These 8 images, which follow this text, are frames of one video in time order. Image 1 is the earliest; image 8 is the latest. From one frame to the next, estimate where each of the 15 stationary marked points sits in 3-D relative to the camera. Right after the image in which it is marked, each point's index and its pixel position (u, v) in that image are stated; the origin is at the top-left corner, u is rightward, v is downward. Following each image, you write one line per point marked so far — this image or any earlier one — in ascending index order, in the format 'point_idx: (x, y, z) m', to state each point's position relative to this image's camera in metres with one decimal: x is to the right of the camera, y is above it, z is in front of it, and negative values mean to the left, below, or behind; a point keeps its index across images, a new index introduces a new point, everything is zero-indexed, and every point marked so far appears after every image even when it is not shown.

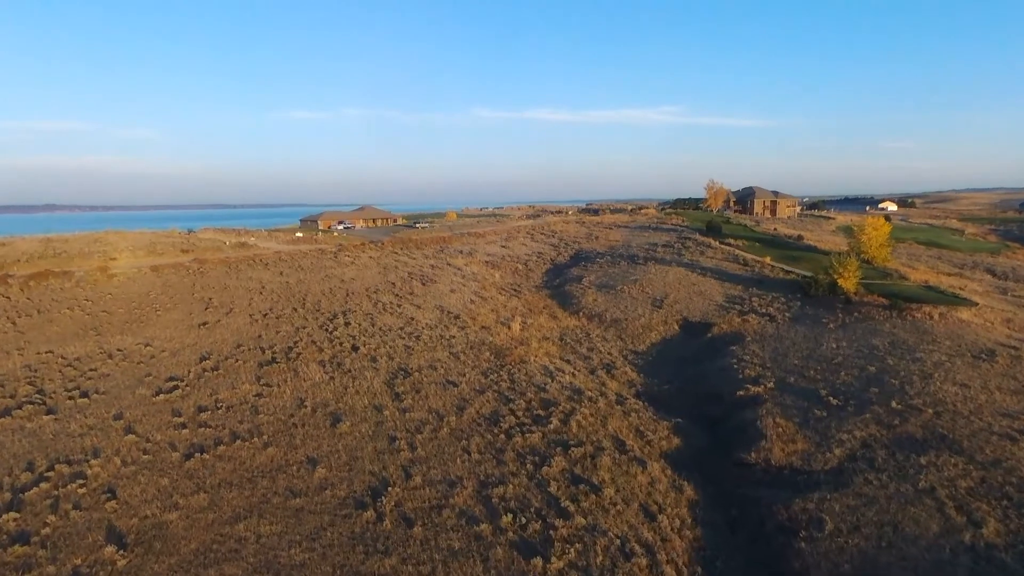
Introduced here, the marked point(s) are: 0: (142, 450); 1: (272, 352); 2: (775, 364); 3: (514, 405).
0: (-7.0, -3.1, +11.9) m
1: (-6.9, -1.9, +18.0) m
2: (+7.6, -2.2, +18.3) m
3: (0.0, -2.8, +15.2) m
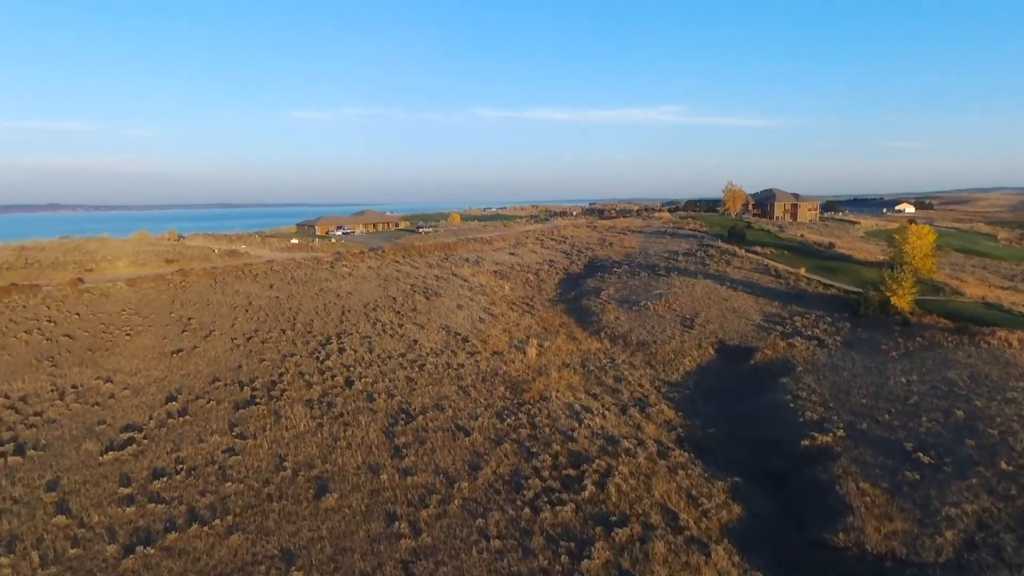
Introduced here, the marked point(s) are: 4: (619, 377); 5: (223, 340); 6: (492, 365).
0: (-6.5, -3.7, +9.3) m
1: (-6.4, -2.5, +15.5) m
2: (+8.1, -2.9, +15.7) m
3: (+0.5, -3.5, +12.6) m
4: (+3.2, -2.7, +19.1) m
5: (-8.9, -1.6, +19.4) m
6: (-0.6, -2.3, +18.8) m
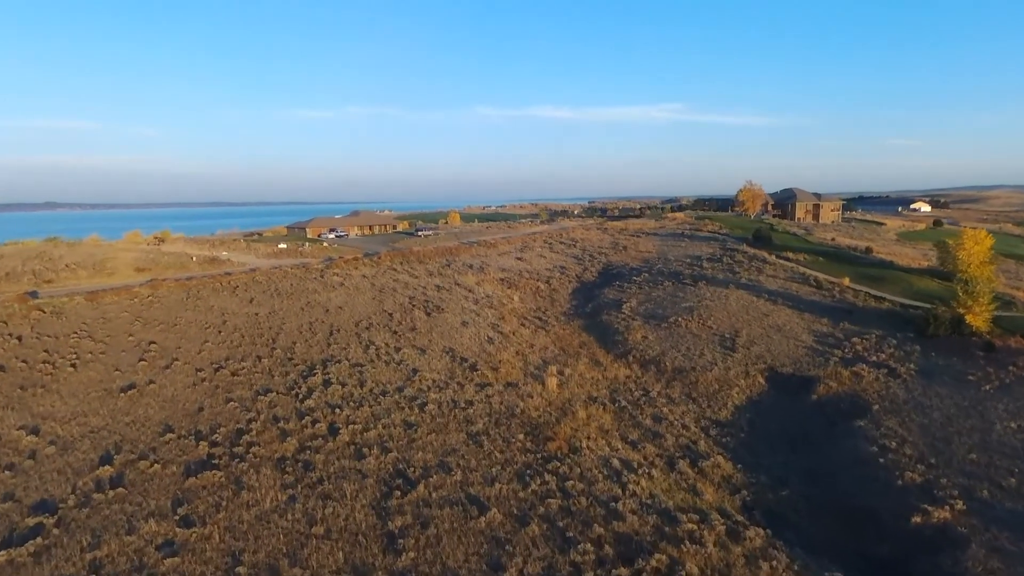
0: (-6.0, -4.3, +6.2) m
1: (-5.9, -3.1, +12.4) m
2: (+8.6, -3.4, +12.6) m
3: (+1.0, -4.0, +9.6) m
4: (+3.7, -3.3, +16.0) m
5: (-8.4, -2.2, +16.3) m
6: (-0.1, -2.8, +15.7) m
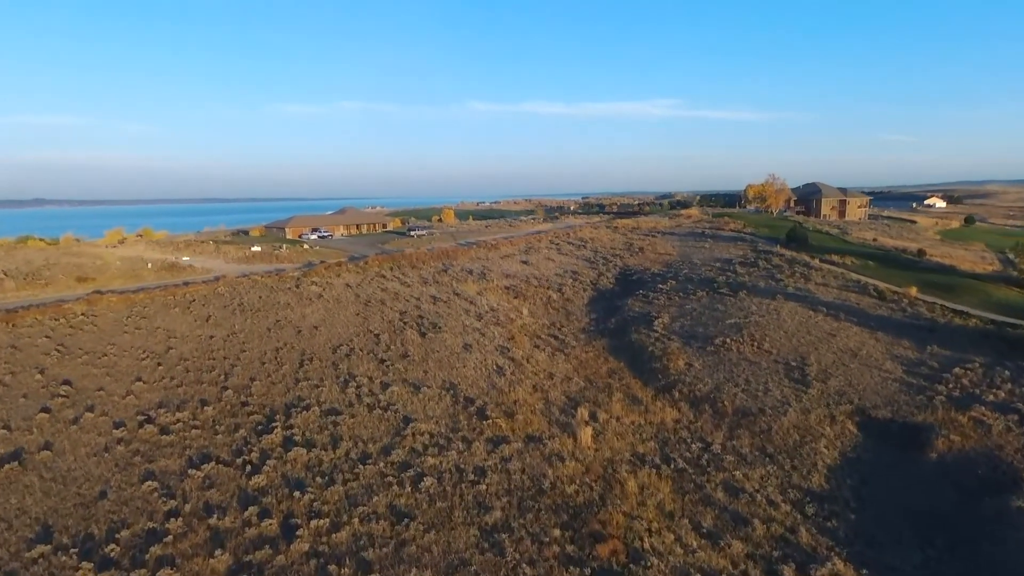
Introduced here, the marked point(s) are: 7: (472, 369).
0: (-5.4, -4.9, +2.1) m
1: (-5.4, -3.6, +8.2) m
2: (+9.1, -3.9, +8.6) m
3: (+1.5, -4.6, +5.5) m
4: (+4.1, -3.8, +12.0) m
5: (-8.0, -2.7, +12.2) m
6: (+0.3, -3.4, +11.7) m
7: (-1.1, -2.2, +17.0) m
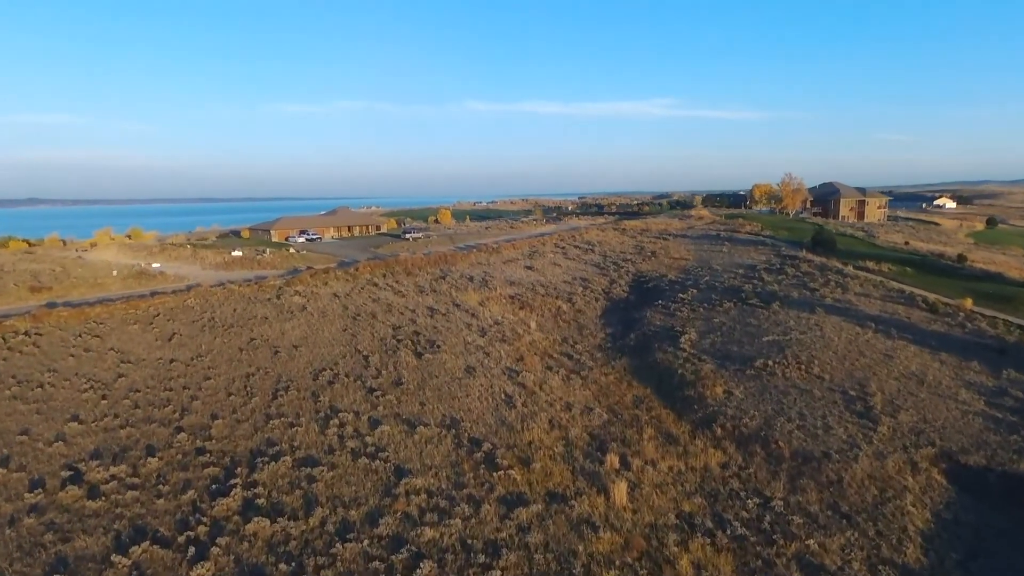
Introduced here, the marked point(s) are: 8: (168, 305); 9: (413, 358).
0: (-5.1, -5.3, -0.4) m
1: (-5.1, -4.0, +5.7) m
2: (+9.4, -4.3, +6.2) m
3: (+1.9, -5.0, +3.0) m
4: (+4.4, -4.1, +9.5) m
5: (-7.7, -3.1, +9.6) m
6: (+0.6, -3.7, +9.2) m
7: (-0.8, -2.6, +14.5) m
8: (-10.8, -0.6, +19.9) m
9: (-2.6, -1.9, +16.8) m
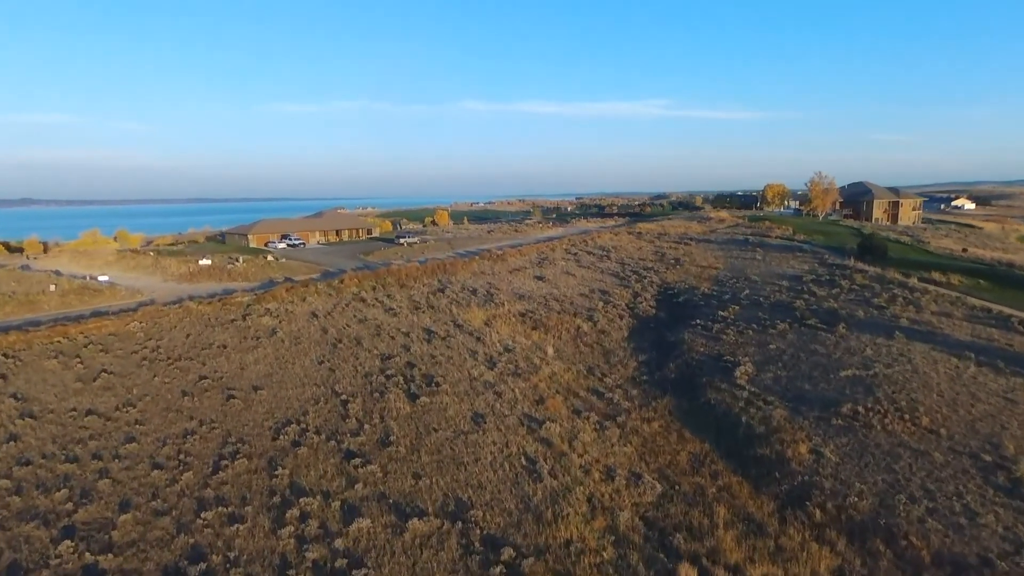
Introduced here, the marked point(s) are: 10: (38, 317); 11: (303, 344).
0: (-4.6, -5.8, -4.1) m
1: (-4.6, -4.5, +2.1) m
2: (+9.9, -4.8, +2.6) m
3: (+2.4, -5.5, -0.6) m
4: (+4.9, -4.7, +6.0) m
5: (-7.2, -3.6, +6.0) m
6: (+1.1, -4.3, +5.6) m
7: (-0.4, -3.1, +10.9) m
8: (-10.4, -1.1, +16.2) m
9: (-2.2, -2.4, +13.2) m
10: (-13.1, -0.8, +17.5) m
11: (-5.4, -1.4, +16.5) m
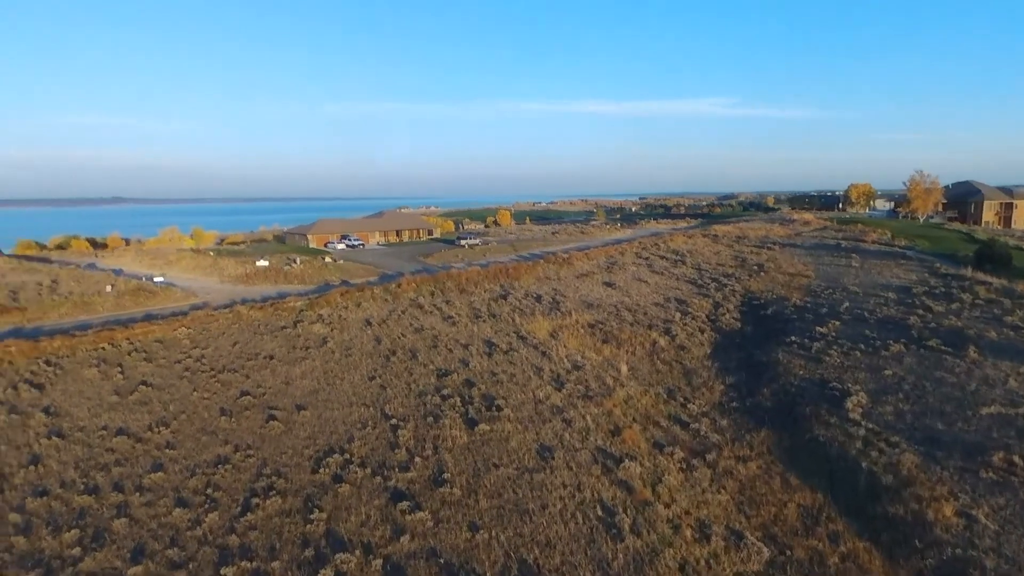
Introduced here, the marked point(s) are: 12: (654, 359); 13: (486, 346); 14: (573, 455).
0: (-4.9, -5.9, -5.3) m
1: (-4.4, -4.7, +0.8) m
2: (+10.1, -5.2, 0.0) m
3: (+2.3, -5.8, -2.5) m
4: (+5.4, -5.0, +3.7) m
5: (-6.6, -3.8, +4.9) m
6: (+1.6, -4.5, +3.7) m
7: (+0.7, -3.3, +9.2) m
8: (-8.8, -1.2, +15.4) m
9: (-0.9, -2.6, +11.7) m
10: (-11.3, -0.8, +16.9) m
11: (-3.8, -1.6, +15.2) m
12: (+3.8, -1.9, +17.1) m
13: (-0.7, -1.5, +16.7) m
14: (+1.1, -2.9, +11.2) m
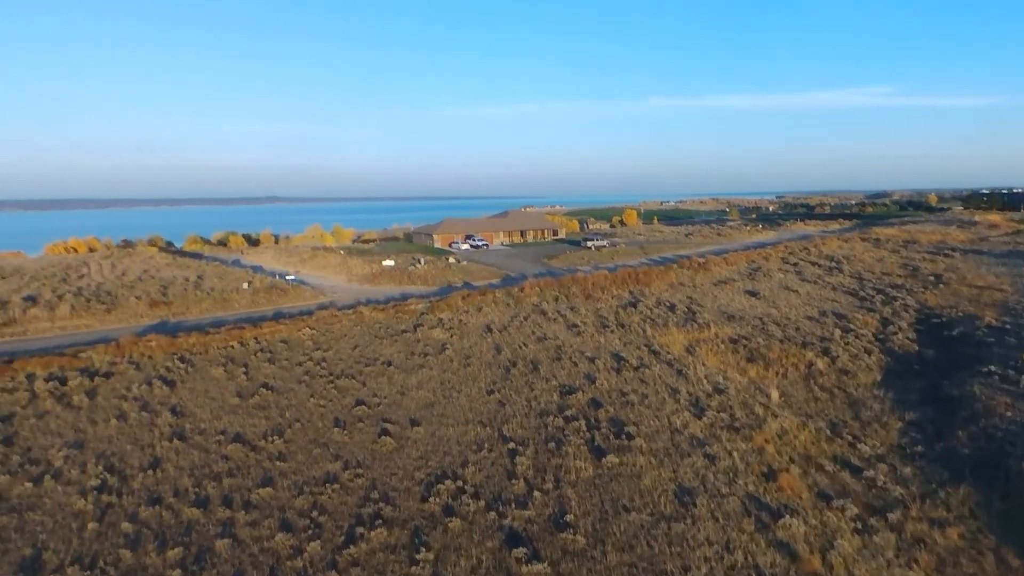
0: (-6.1, -6.0, -5.6) m
1: (-4.3, -4.8, +0.3) m
2: (+9.7, -5.7, -3.3) m
3: (+1.6, -6.0, -4.2) m
4: (+5.9, -5.3, +1.3) m
5: (-5.7, -3.8, +4.8) m
6: (+2.2, -4.8, +2.0) m
7: (+2.3, -3.6, +7.5) m
8: (-5.7, -1.2, +15.5) m
9: (+1.2, -2.8, +10.3) m
10: (-7.9, -0.8, +17.4) m
11: (-0.9, -1.7, +14.3) m
12: (+6.9, -2.2, +14.7) m
13: (+2.5, -1.7, +15.2) m
14: (+3.1, -3.2, +9.5) m
